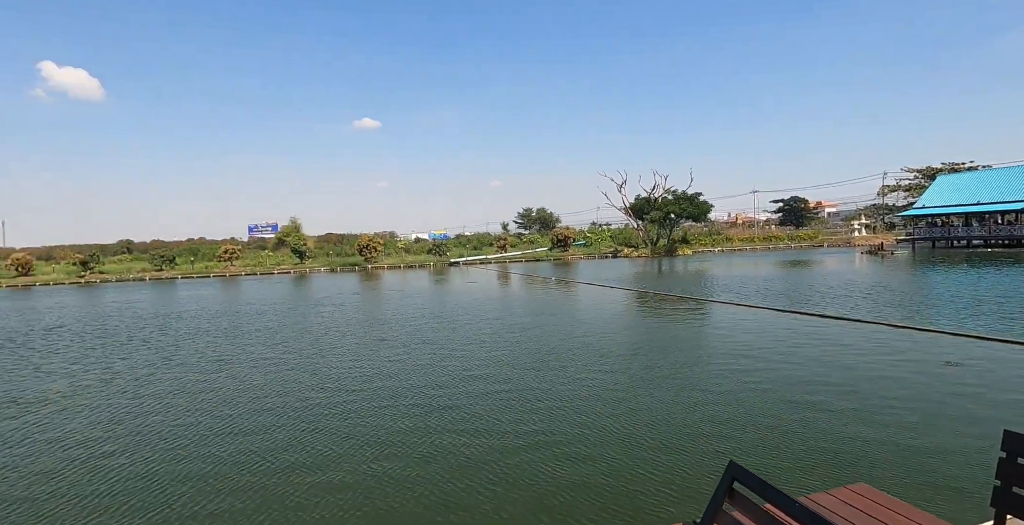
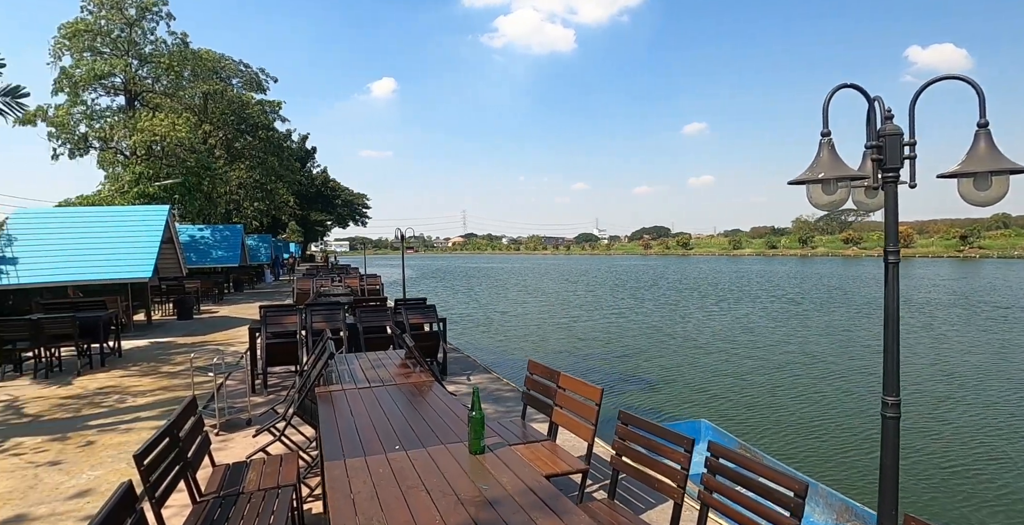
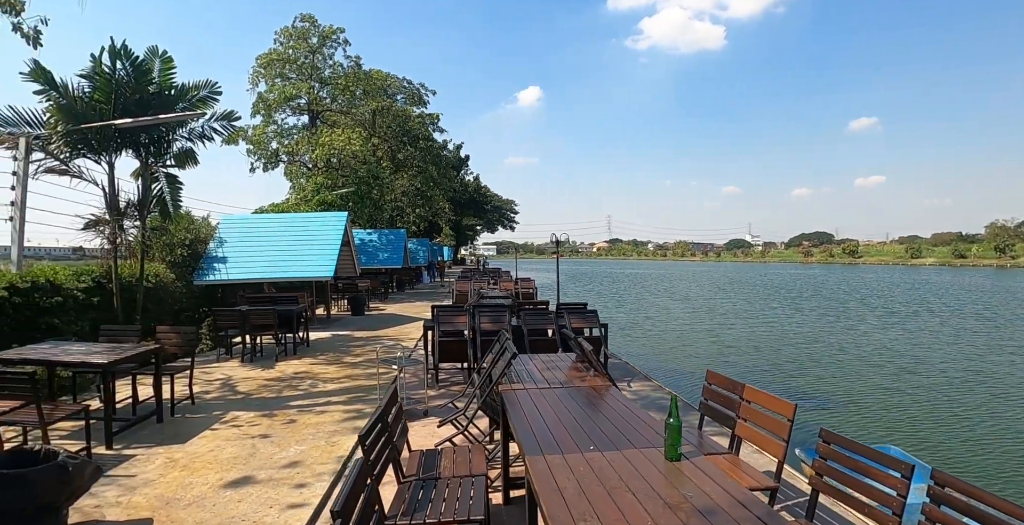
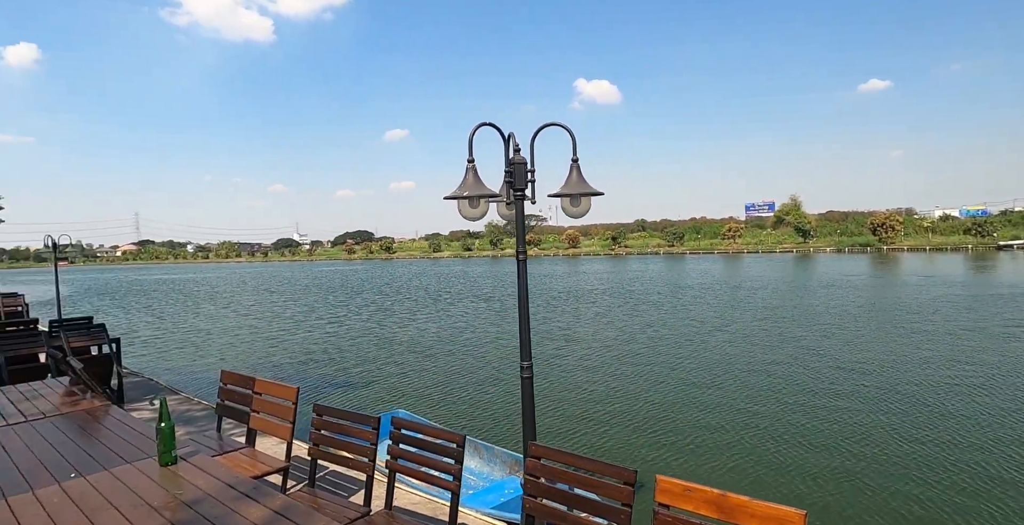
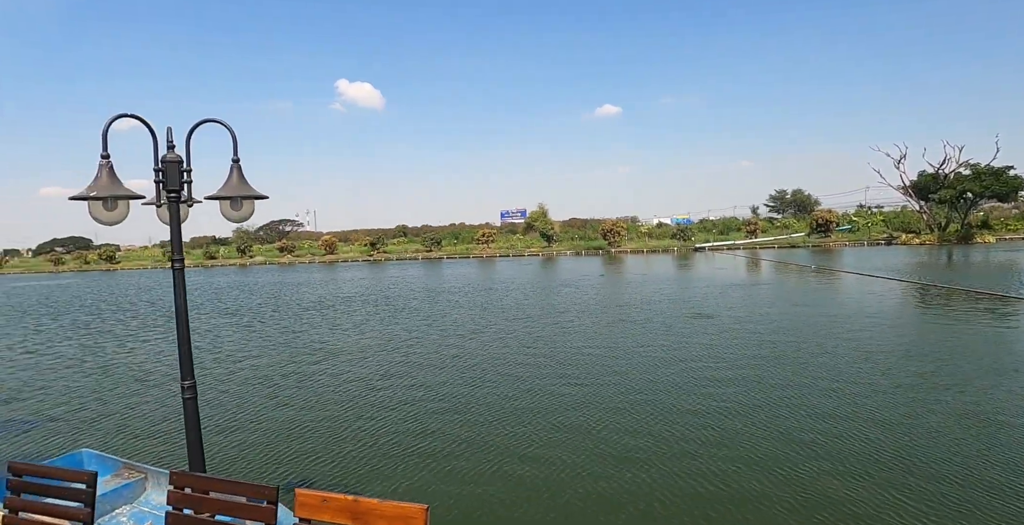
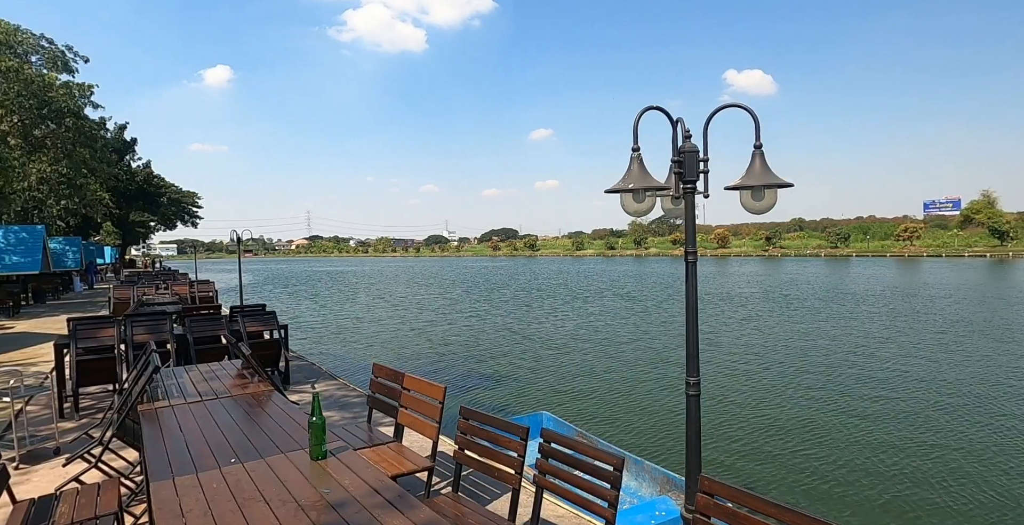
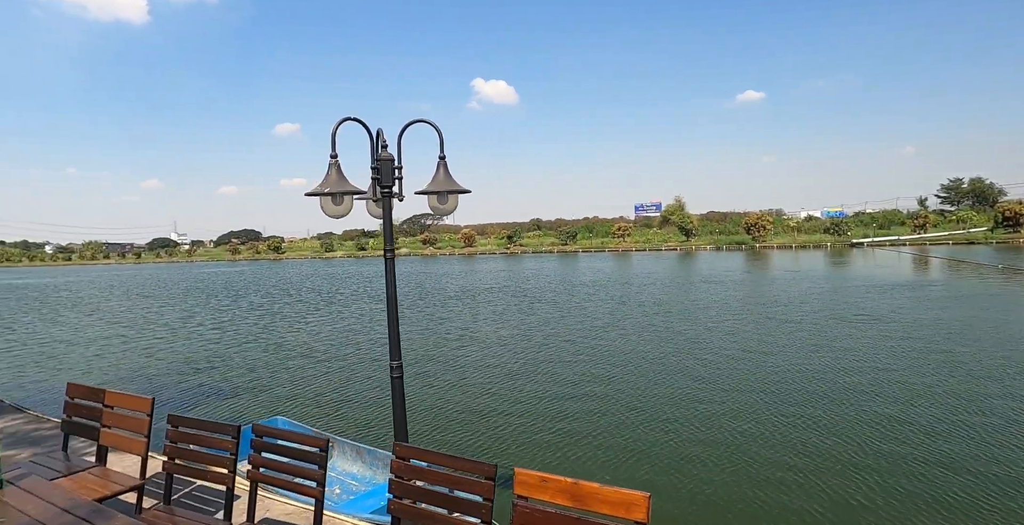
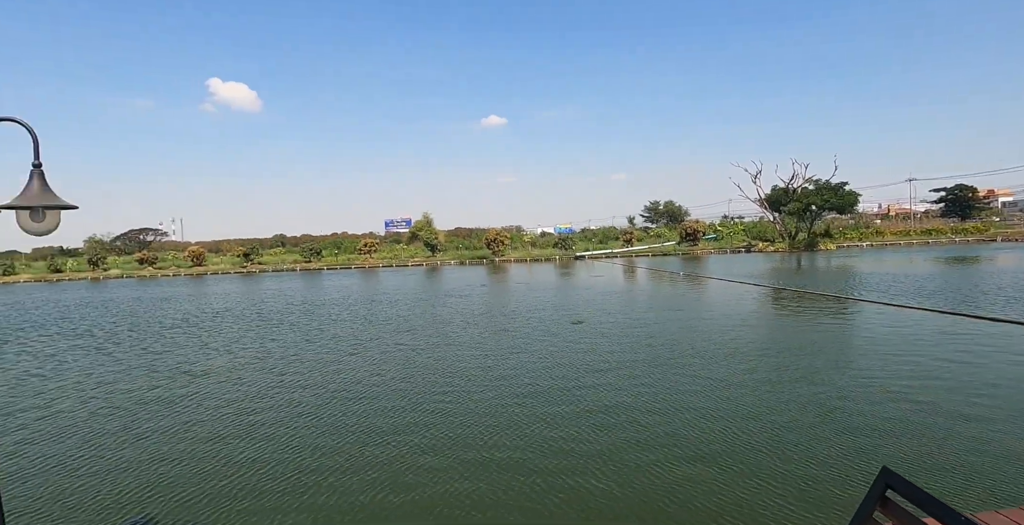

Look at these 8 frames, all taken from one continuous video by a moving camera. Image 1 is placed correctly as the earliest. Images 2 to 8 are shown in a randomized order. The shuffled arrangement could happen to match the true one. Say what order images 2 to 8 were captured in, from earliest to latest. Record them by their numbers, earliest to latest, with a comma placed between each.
8, 5, 7, 4, 6, 2, 3
